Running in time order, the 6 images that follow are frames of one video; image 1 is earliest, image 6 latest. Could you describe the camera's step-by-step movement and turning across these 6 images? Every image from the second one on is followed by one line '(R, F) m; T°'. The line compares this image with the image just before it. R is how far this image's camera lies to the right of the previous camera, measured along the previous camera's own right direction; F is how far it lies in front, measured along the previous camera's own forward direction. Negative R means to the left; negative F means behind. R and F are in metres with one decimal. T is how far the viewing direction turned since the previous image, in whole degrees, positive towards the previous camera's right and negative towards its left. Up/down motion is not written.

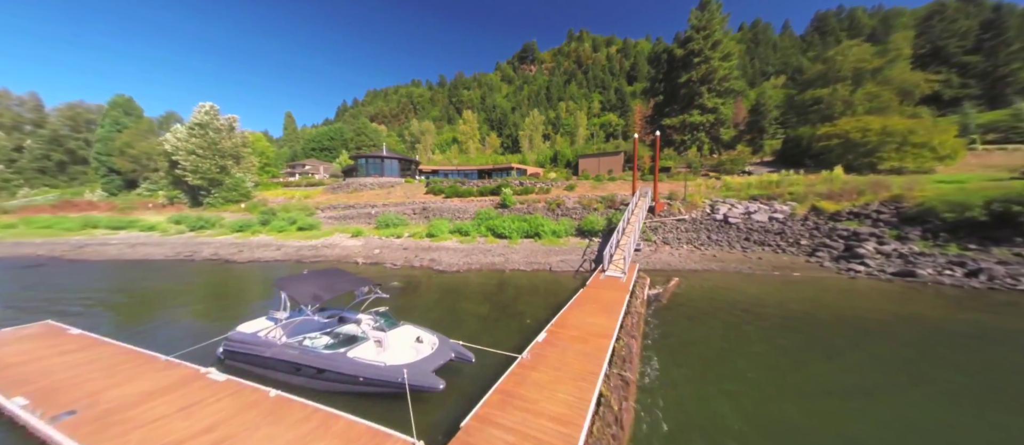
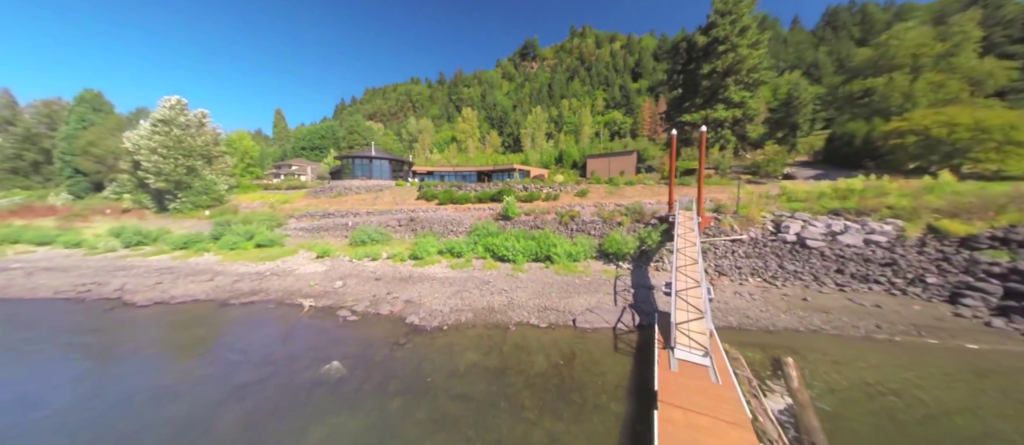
(-0.2, +4.0) m; 0°
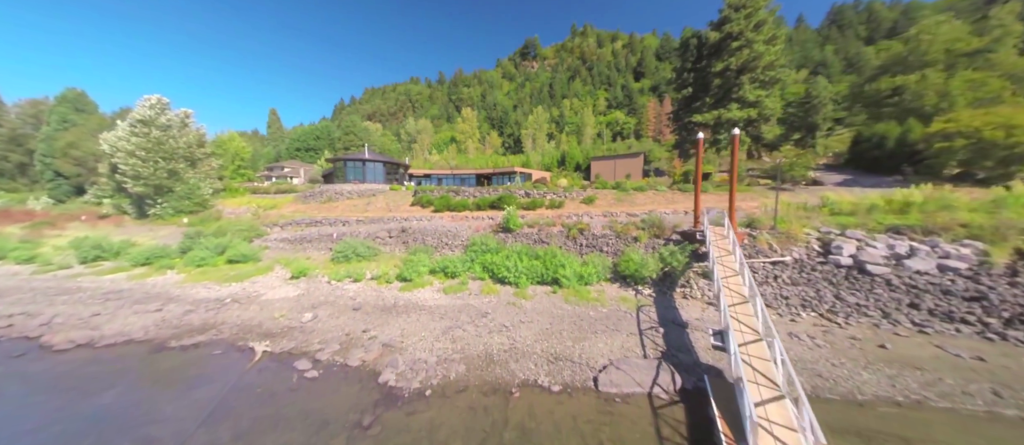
(-0.1, +2.0) m; 0°
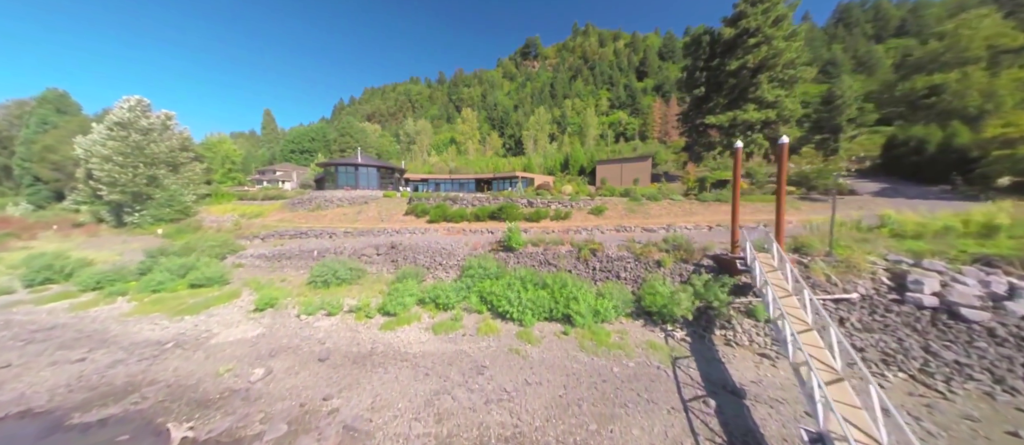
(-0.1, +2.0) m; 0°
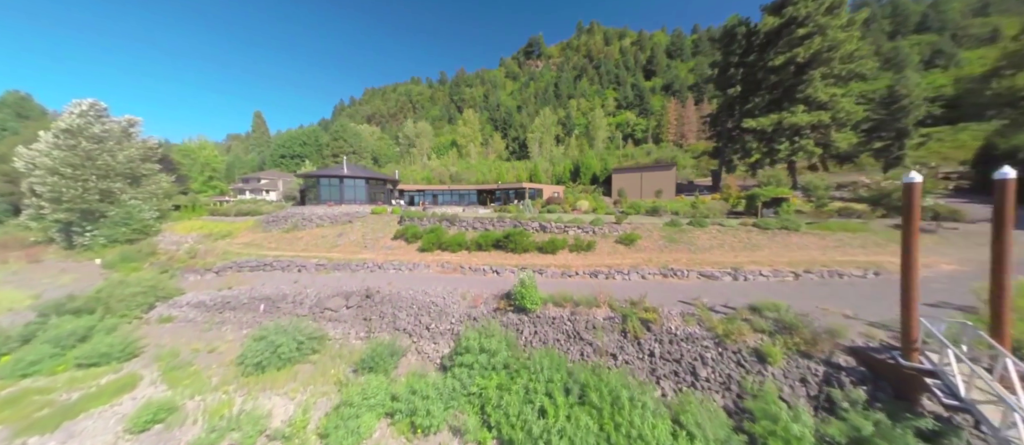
(-0.4, +4.3) m; 0°
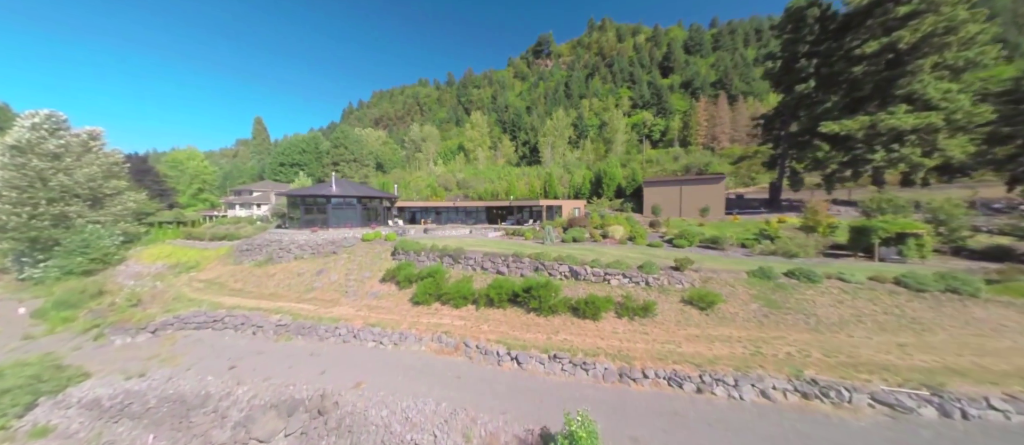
(-0.7, +4.9) m; -2°
